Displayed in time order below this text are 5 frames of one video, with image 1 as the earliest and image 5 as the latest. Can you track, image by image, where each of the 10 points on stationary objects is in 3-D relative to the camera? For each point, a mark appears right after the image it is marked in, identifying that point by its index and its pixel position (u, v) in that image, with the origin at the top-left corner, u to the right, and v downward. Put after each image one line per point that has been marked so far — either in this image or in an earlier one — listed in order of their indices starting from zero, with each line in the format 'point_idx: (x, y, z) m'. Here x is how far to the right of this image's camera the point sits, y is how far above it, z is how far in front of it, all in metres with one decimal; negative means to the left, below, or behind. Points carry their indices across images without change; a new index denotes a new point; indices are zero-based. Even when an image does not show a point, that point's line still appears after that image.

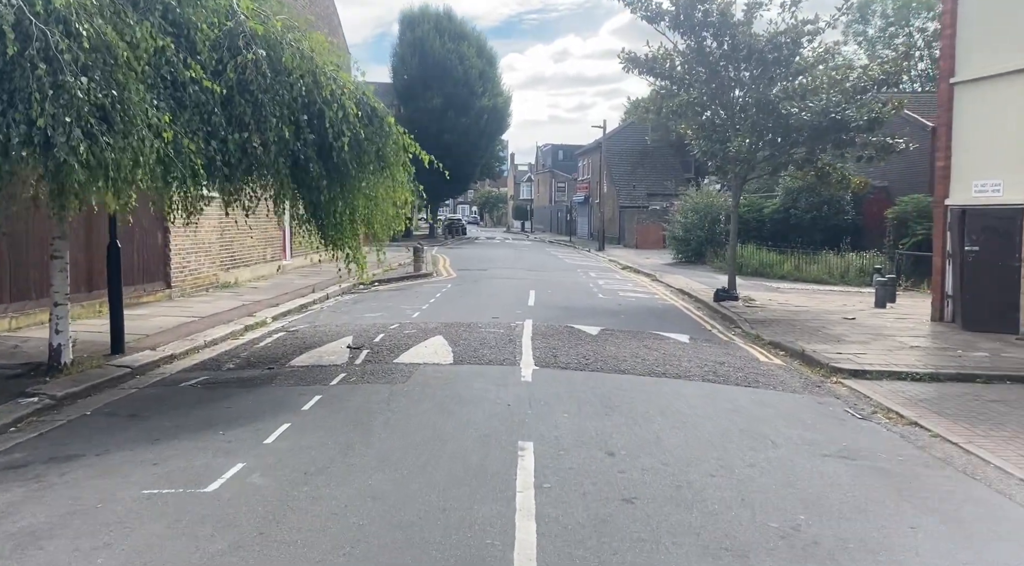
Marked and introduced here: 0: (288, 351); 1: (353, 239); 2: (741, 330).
0: (-3.0, -0.9, +10.5) m
1: (-2.0, +0.5, +10.1) m
2: (+3.9, -1.0, +13.0) m
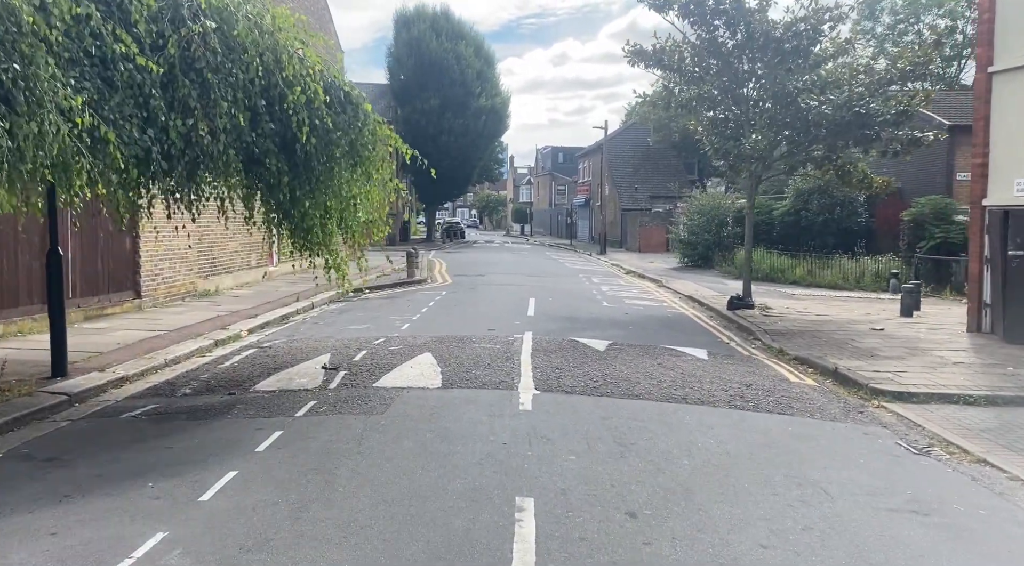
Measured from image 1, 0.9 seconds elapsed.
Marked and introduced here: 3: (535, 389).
0: (-3.1, -1.0, +9.2) m
1: (-2.1, +0.4, +8.8) m
2: (+3.8, -1.1, +11.8) m
3: (+0.3, -1.2, +8.4) m
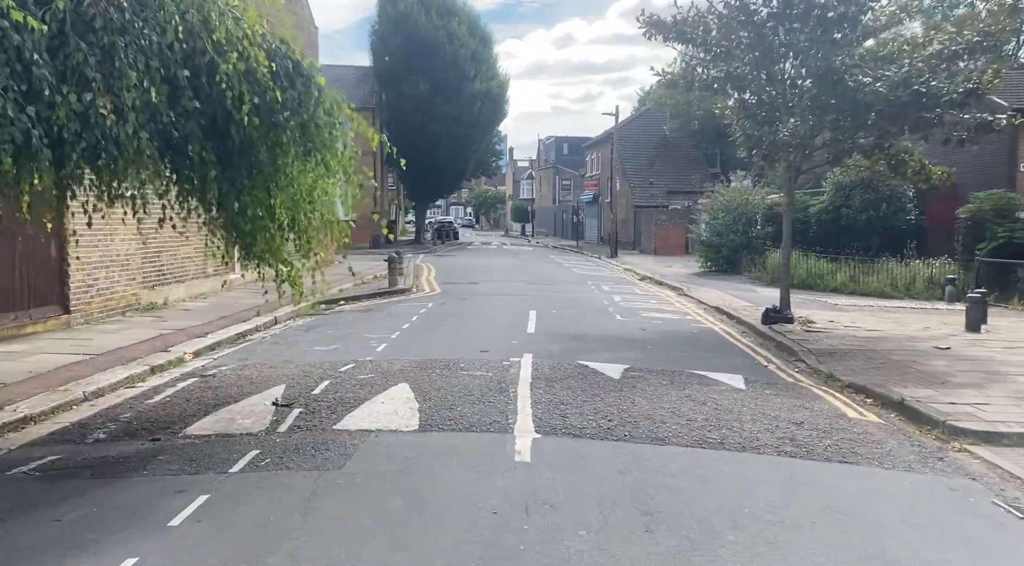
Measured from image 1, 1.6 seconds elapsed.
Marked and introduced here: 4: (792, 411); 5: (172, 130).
0: (-3.1, -1.2, +7.5) m
1: (-2.1, +0.3, +7.1) m
2: (+3.7, -1.3, +10.2) m
3: (+0.2, -1.3, +6.8) m
4: (+2.9, -1.3, +7.9) m
5: (-2.6, +1.2, +5.8) m
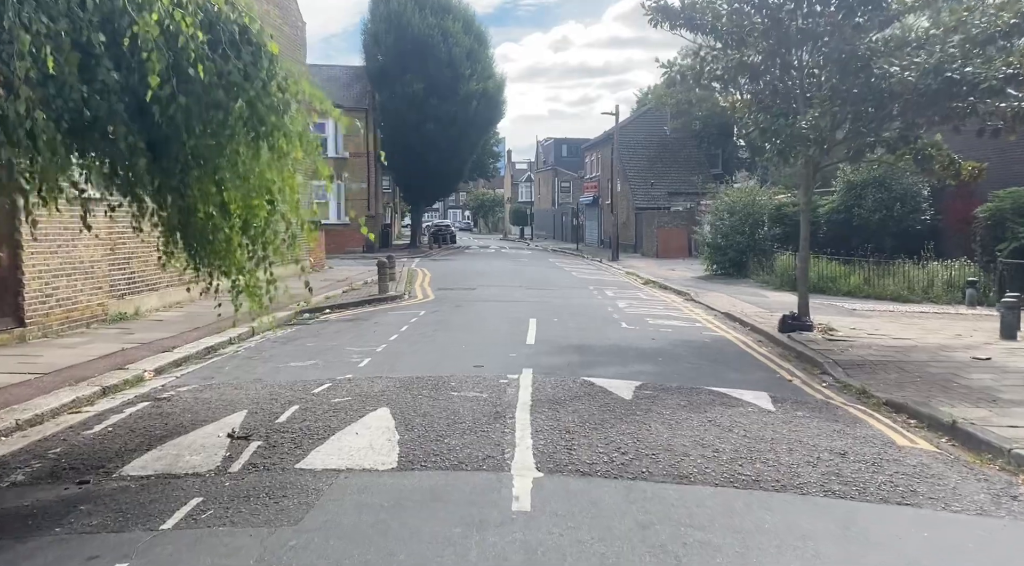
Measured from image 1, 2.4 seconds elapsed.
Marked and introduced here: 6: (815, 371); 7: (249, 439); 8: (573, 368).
0: (-3.1, -1.3, +6.4) m
1: (-2.2, +0.2, +6.1) m
2: (+3.7, -1.3, +9.1) m
3: (+0.2, -1.4, +5.7) m
4: (+2.8, -1.4, +6.8) m
5: (-2.6, +1.1, +4.8) m
6: (+4.2, -1.2, +10.8) m
7: (-2.1, -1.3, +6.3) m
8: (+0.8, -1.1, +9.8) m
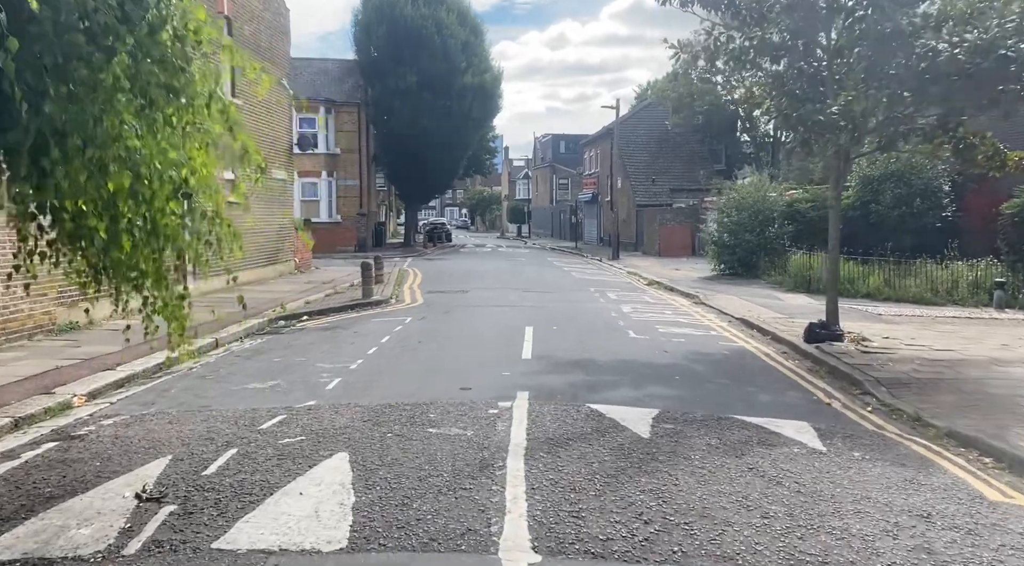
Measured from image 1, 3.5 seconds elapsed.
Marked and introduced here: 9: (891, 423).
0: (-3.2, -1.4, +5.0) m
1: (-2.2, +0.1, +4.6) m
2: (+3.6, -1.4, +7.7) m
3: (+0.1, -1.5, +4.3) m
4: (+2.8, -1.5, +5.4) m
5: (-2.7, +1.0, +3.3) m
6: (+4.2, -1.3, +9.4) m
7: (-2.2, -1.4, +4.9) m
8: (+0.7, -1.2, +8.4) m
9: (+3.9, -1.4, +8.0) m
